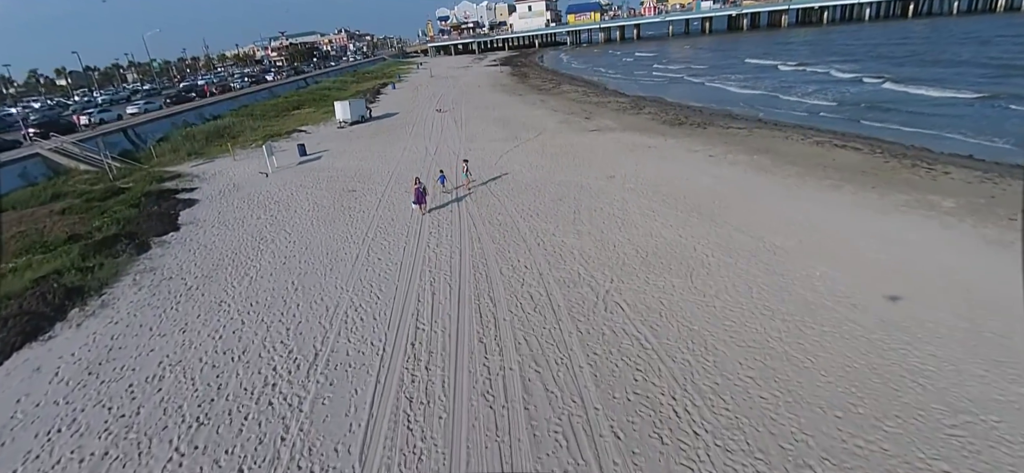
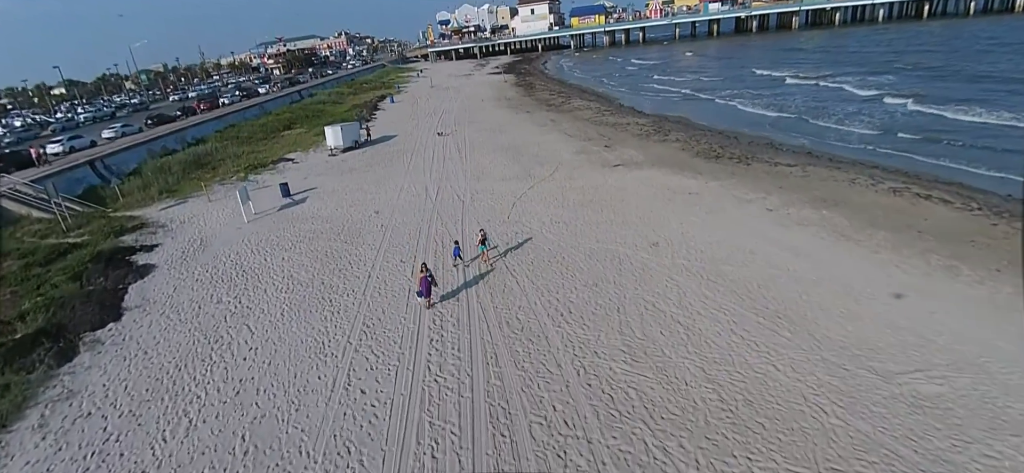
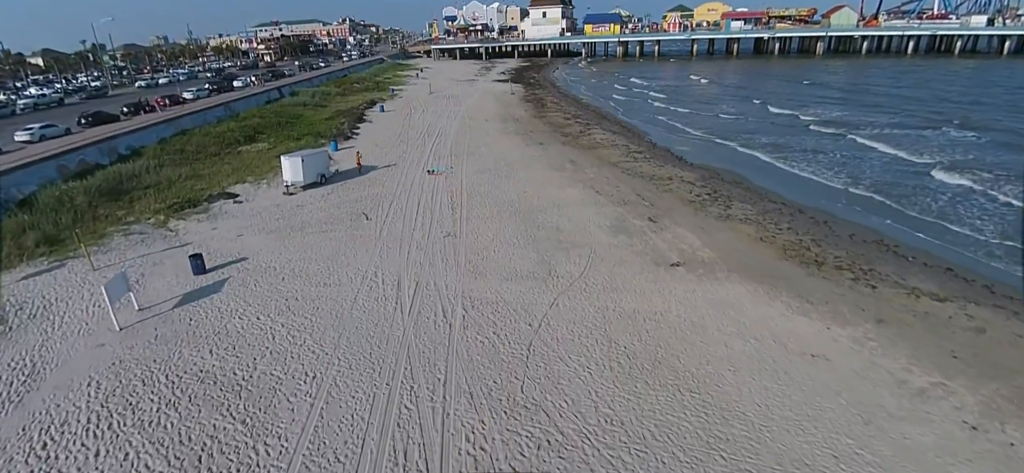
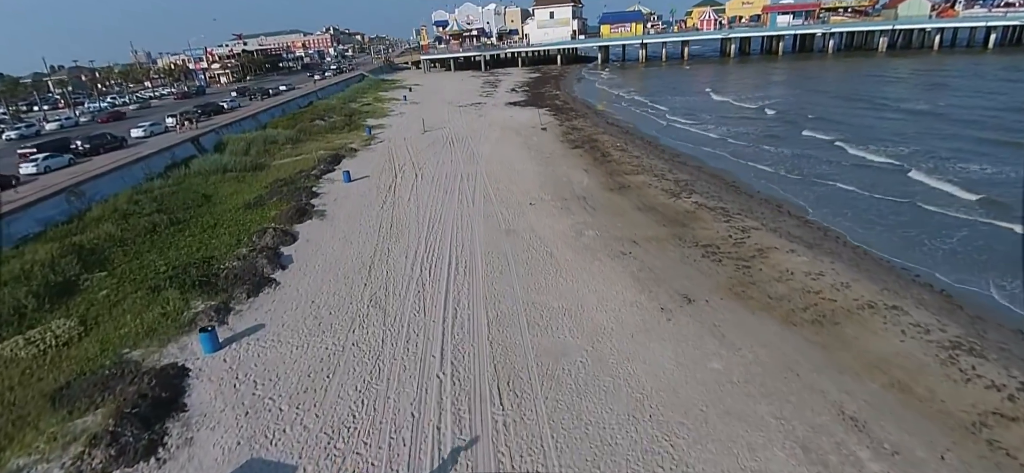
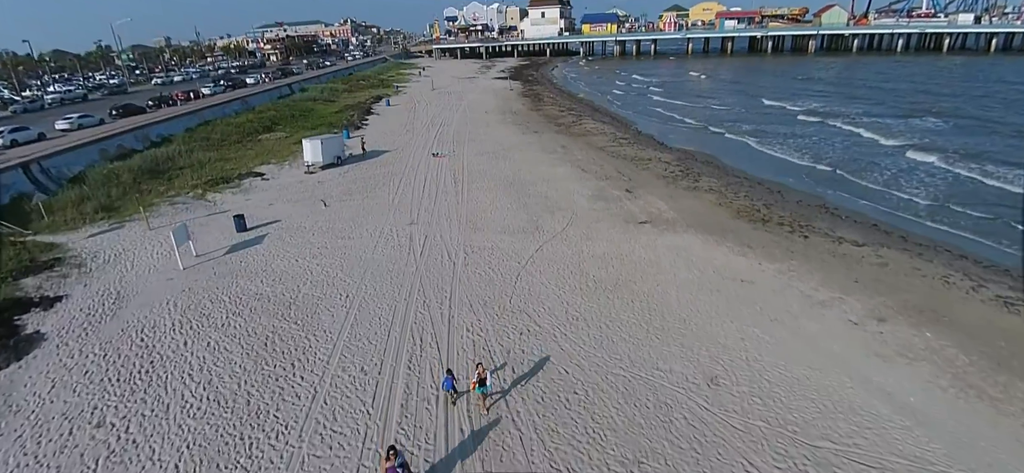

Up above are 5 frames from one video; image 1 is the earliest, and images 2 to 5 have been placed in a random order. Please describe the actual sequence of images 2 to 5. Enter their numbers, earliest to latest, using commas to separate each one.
2, 5, 3, 4
